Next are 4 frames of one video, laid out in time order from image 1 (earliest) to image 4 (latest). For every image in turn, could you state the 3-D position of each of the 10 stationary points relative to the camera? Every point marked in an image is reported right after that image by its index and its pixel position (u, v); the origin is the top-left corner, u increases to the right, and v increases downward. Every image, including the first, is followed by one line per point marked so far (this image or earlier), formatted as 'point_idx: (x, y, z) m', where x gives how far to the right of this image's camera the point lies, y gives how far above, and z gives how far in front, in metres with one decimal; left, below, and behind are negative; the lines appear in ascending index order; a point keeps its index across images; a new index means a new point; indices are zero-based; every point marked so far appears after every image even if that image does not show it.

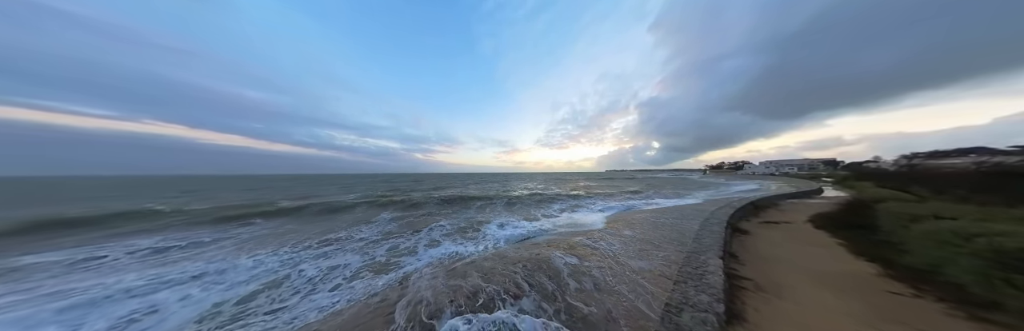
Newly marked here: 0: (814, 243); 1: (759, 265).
0: (+11.2, -2.9, +5.1) m
1: (+7.0, -2.8, +3.9) m
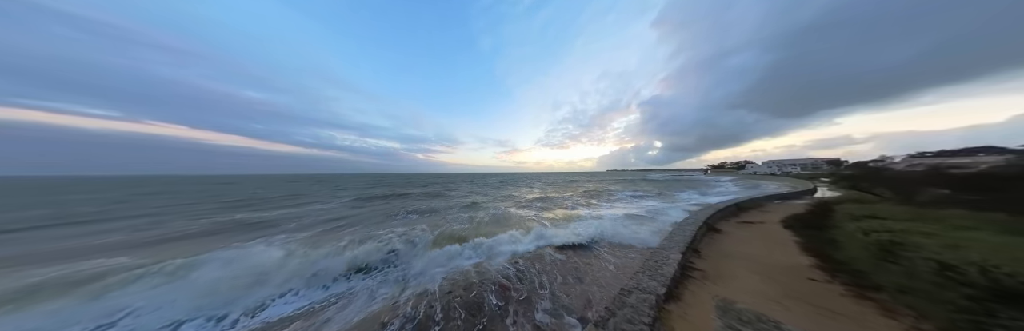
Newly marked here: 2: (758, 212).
0: (+10.8, -3.1, +5.7) m
1: (+6.6, -3.0, +4.5) m
2: (+18.0, -3.4, +10.1) m
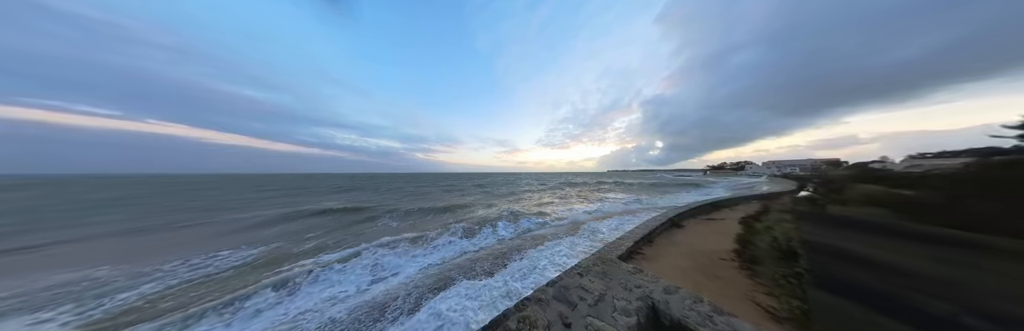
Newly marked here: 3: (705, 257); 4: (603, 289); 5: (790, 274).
0: (+10.3, -3.3, +6.7) m
1: (+6.0, -3.2, +5.5) m
2: (+17.4, -3.6, +11.1) m
3: (+6.5, -3.1, +4.6) m
4: (+1.1, -1.5, +1.7) m
5: (+6.5, -2.6, +3.2) m
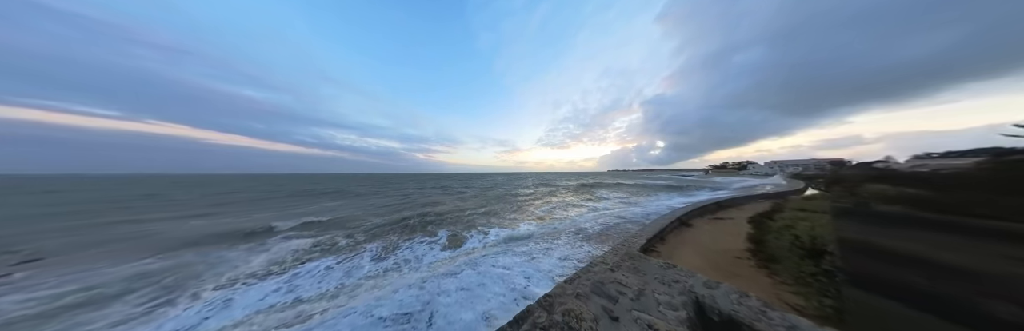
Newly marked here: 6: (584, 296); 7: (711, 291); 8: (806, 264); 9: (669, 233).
0: (+10.7, -3.2, +6.7) m
1: (+6.5, -3.1, +5.5) m
2: (+17.9, -3.6, +11.0) m
3: (+6.9, -3.0, +4.6) m
4: (+1.6, -1.5, +1.7) m
5: (+7.0, -2.5, +3.2) m
6: (+0.8, -1.5, +1.6) m
7: (+2.2, -1.4, +1.5) m
8: (+7.6, -2.5, +3.6) m
9: (+7.4, -3.2, +6.5) m
